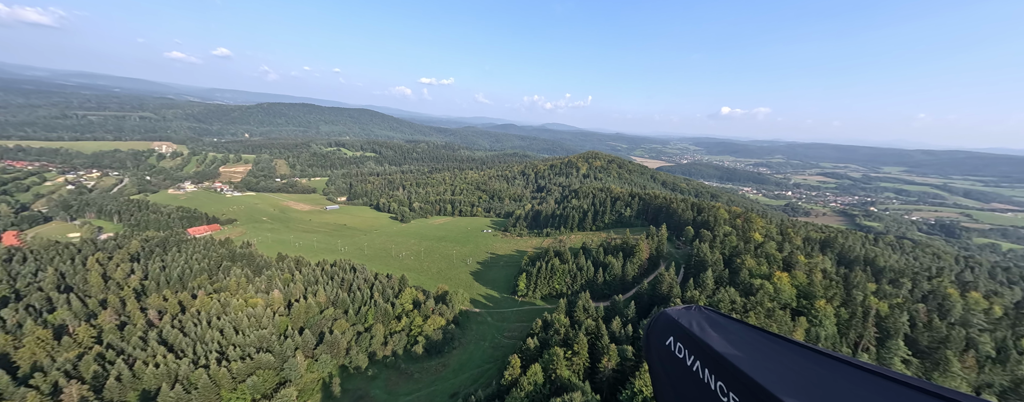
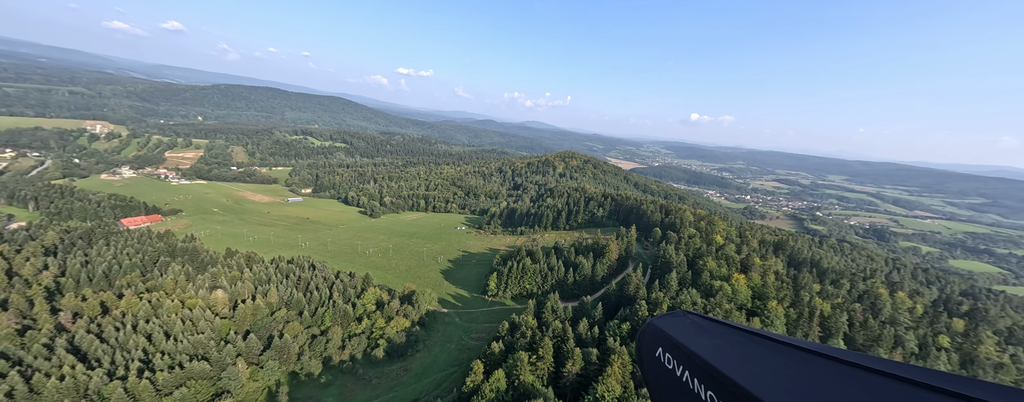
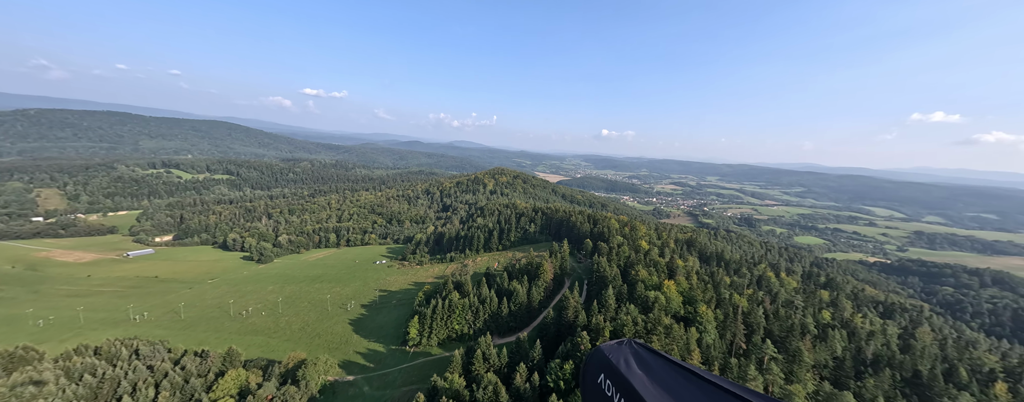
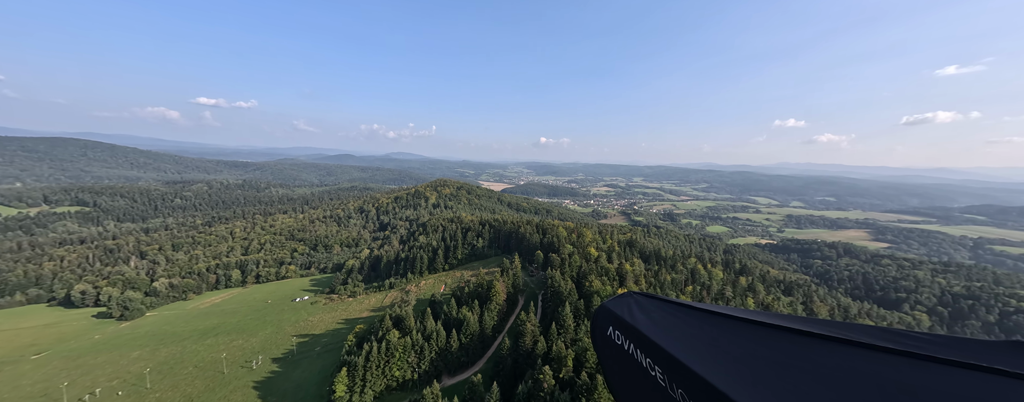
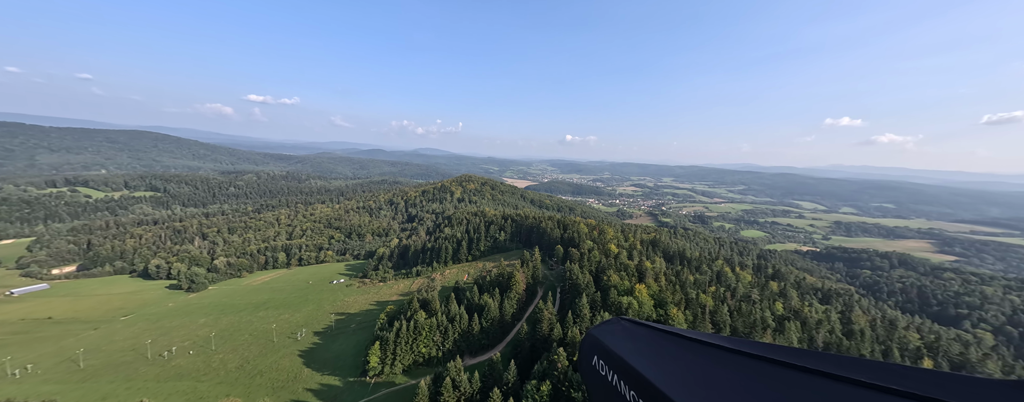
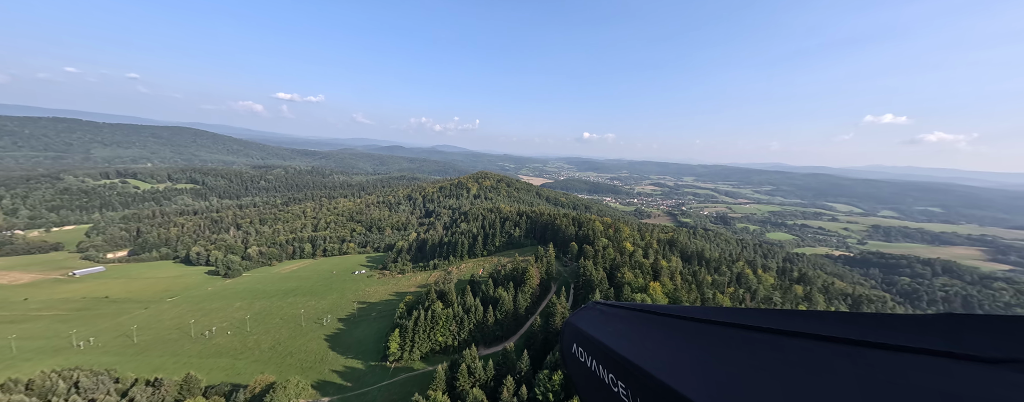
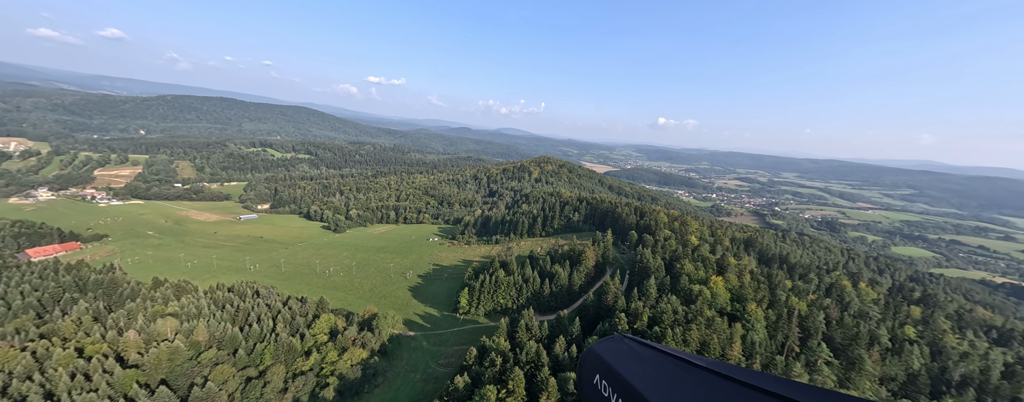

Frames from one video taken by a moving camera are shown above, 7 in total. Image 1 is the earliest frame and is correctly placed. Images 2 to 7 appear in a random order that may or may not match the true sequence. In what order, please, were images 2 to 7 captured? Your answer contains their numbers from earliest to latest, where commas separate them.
2, 7, 3, 6, 5, 4
